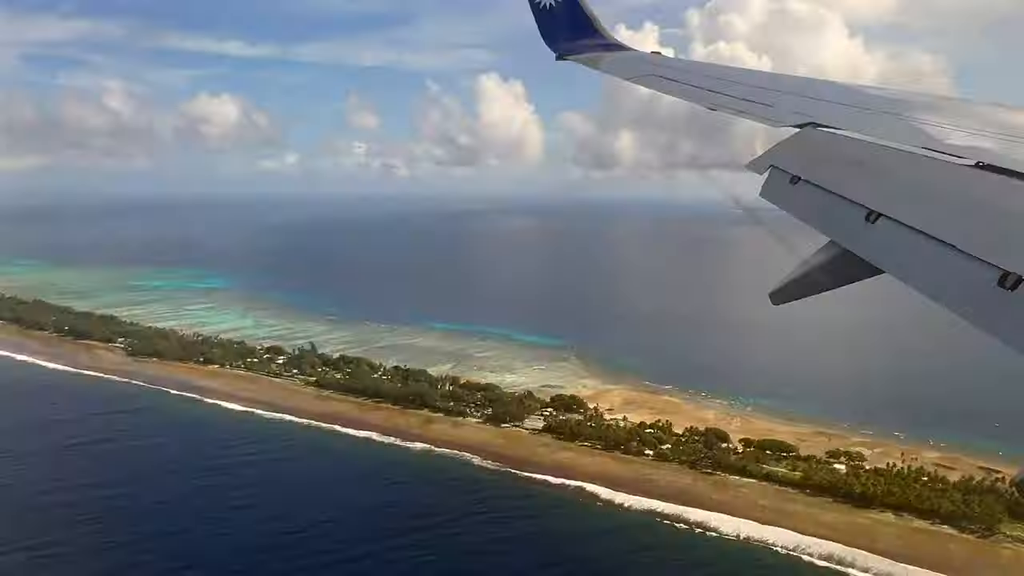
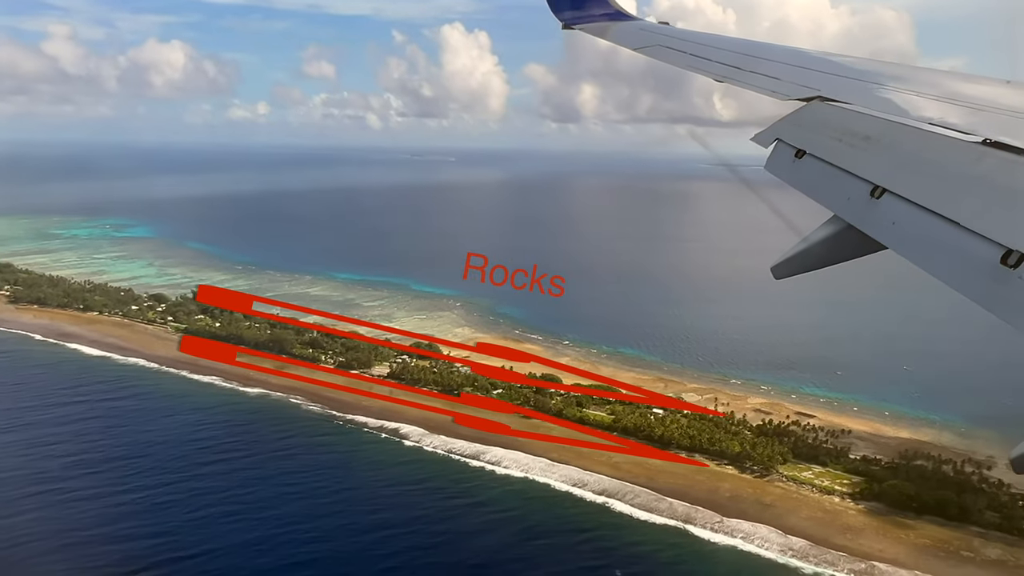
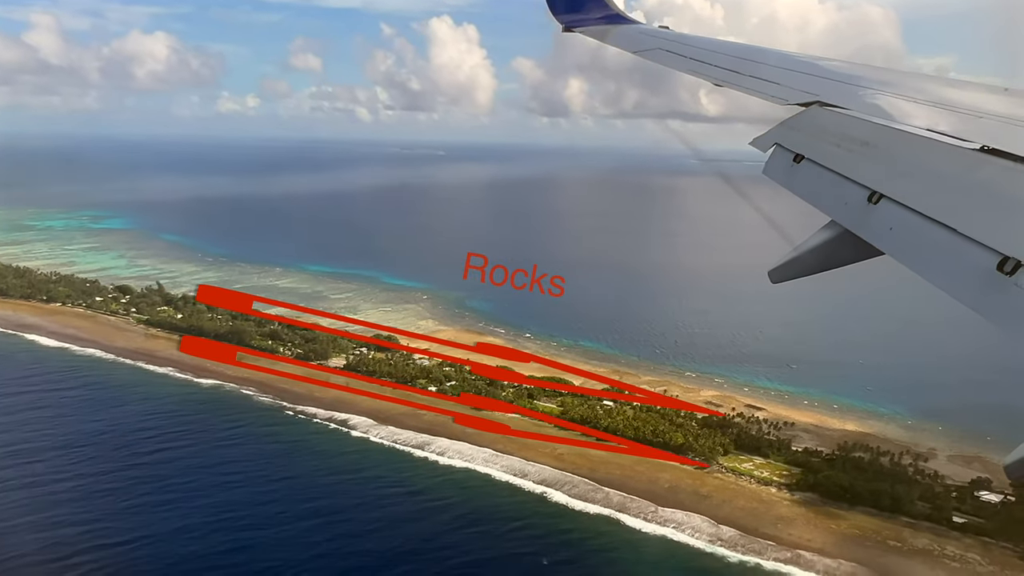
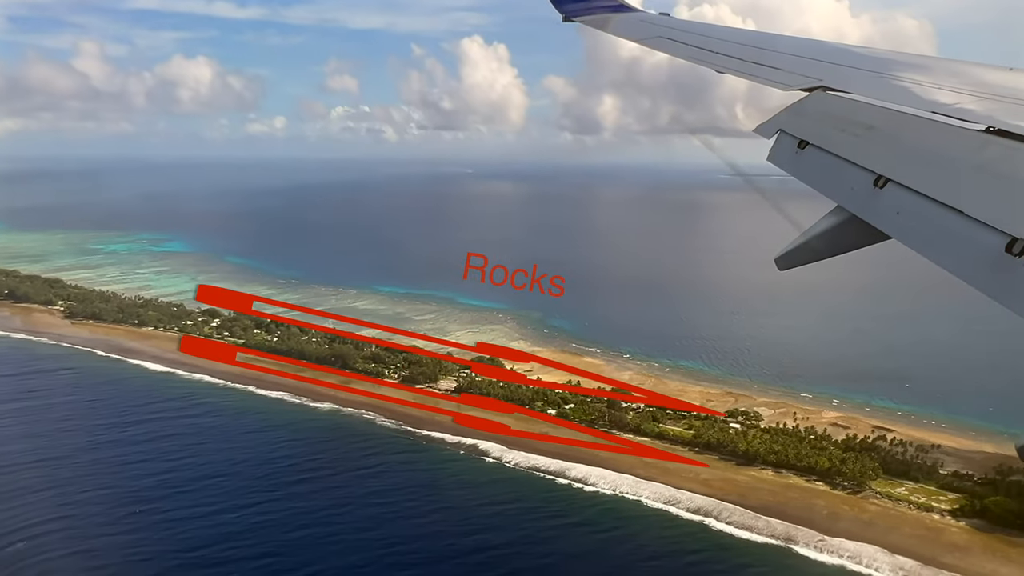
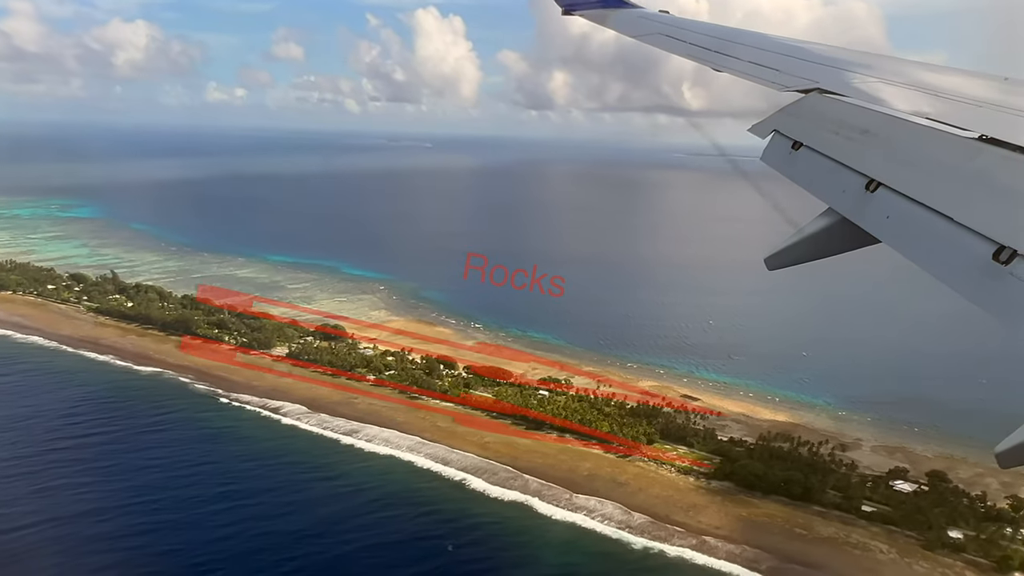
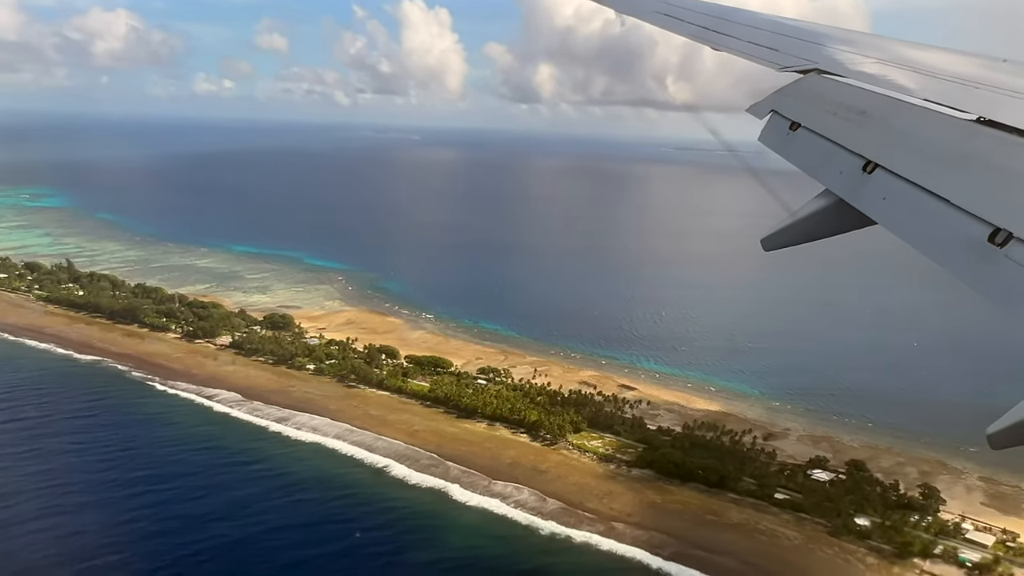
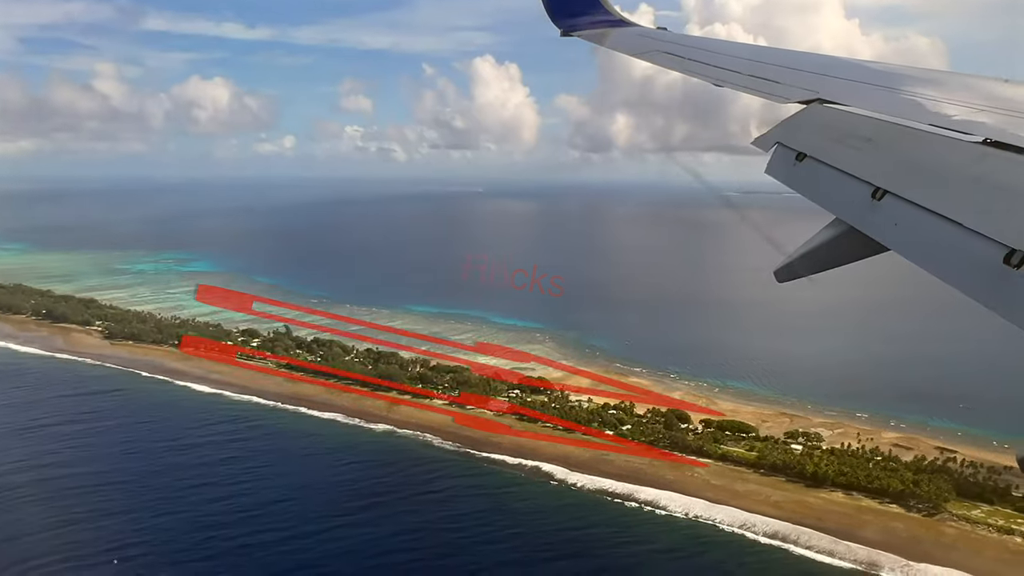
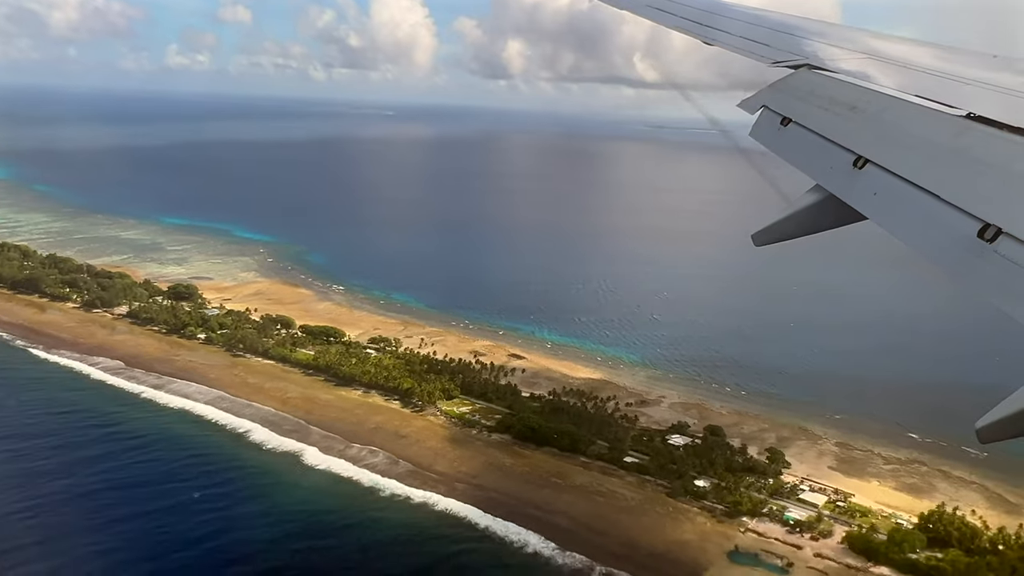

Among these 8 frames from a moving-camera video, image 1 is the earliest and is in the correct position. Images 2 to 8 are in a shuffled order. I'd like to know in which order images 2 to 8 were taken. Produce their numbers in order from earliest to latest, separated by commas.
7, 4, 2, 3, 5, 6, 8
